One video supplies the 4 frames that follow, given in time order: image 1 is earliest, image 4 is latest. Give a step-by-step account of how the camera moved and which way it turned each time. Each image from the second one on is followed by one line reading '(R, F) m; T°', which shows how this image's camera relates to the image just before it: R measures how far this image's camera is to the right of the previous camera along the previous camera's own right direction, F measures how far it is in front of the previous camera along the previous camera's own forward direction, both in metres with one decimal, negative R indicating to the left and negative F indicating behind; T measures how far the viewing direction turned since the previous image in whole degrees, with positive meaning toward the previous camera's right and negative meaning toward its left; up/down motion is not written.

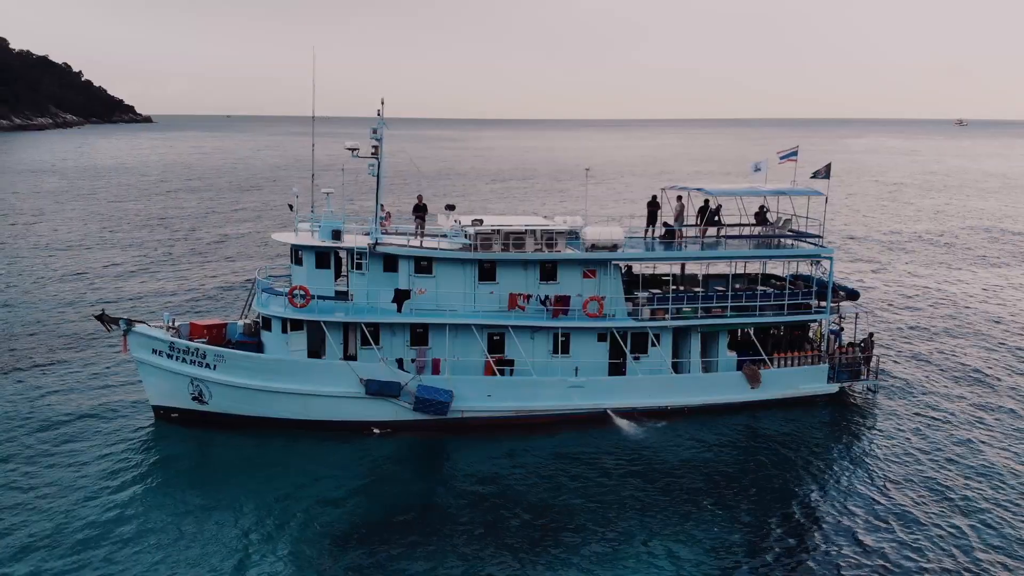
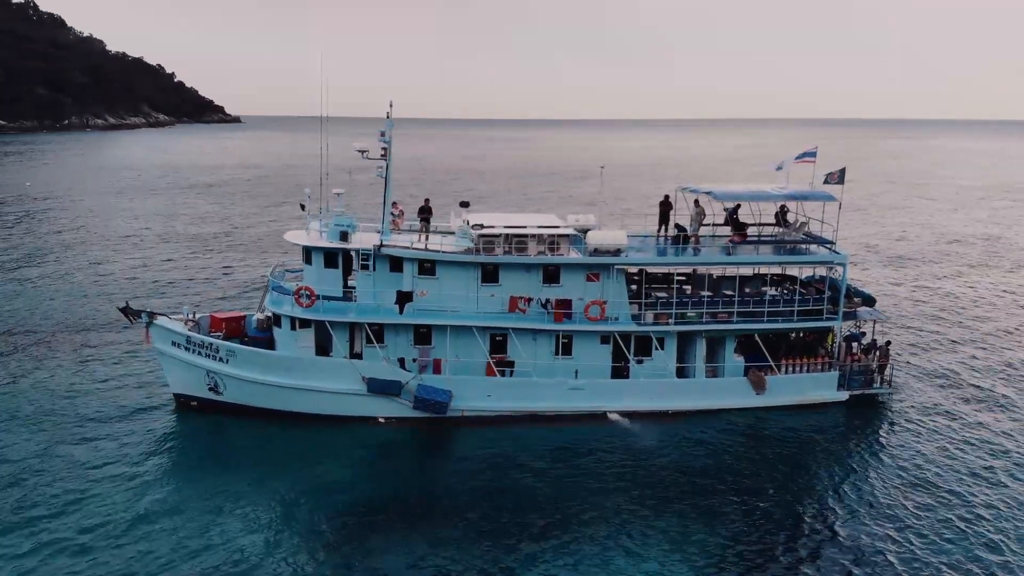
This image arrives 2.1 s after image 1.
(+1.4, -0.2) m; -4°
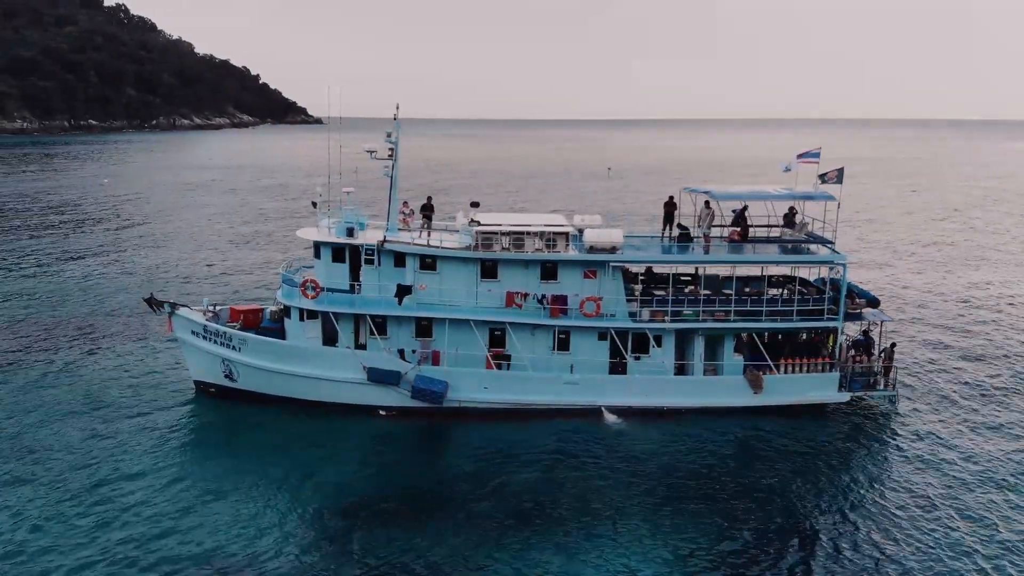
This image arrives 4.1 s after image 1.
(+1.5, -0.5) m; -4°
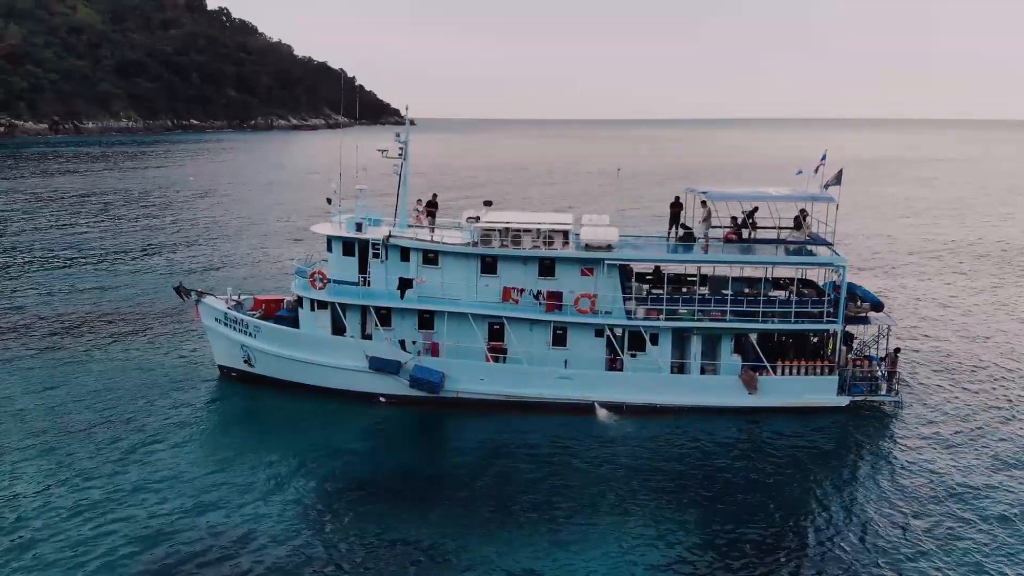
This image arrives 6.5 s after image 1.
(+1.9, -0.6) m; -5°
